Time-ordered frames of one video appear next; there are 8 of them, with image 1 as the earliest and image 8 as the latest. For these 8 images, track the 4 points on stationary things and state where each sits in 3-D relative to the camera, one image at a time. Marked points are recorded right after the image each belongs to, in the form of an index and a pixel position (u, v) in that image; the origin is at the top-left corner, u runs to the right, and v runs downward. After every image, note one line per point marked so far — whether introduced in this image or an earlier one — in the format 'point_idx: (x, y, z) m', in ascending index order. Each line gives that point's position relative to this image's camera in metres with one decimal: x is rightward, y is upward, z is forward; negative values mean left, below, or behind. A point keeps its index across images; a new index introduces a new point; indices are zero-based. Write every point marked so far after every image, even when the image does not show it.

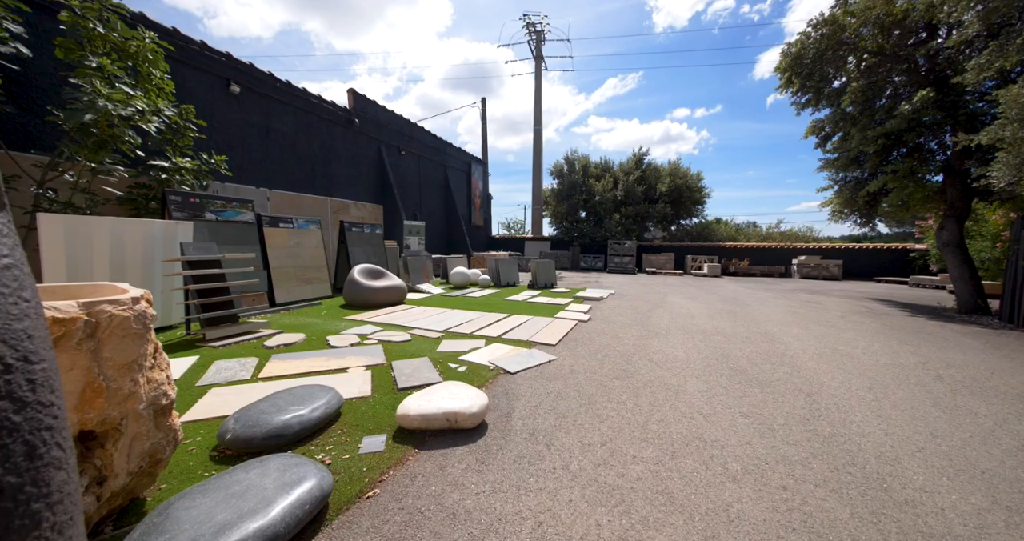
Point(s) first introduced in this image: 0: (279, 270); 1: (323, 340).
0: (-3.9, 0.0, +6.3) m
1: (-2.1, -0.8, +4.2) m
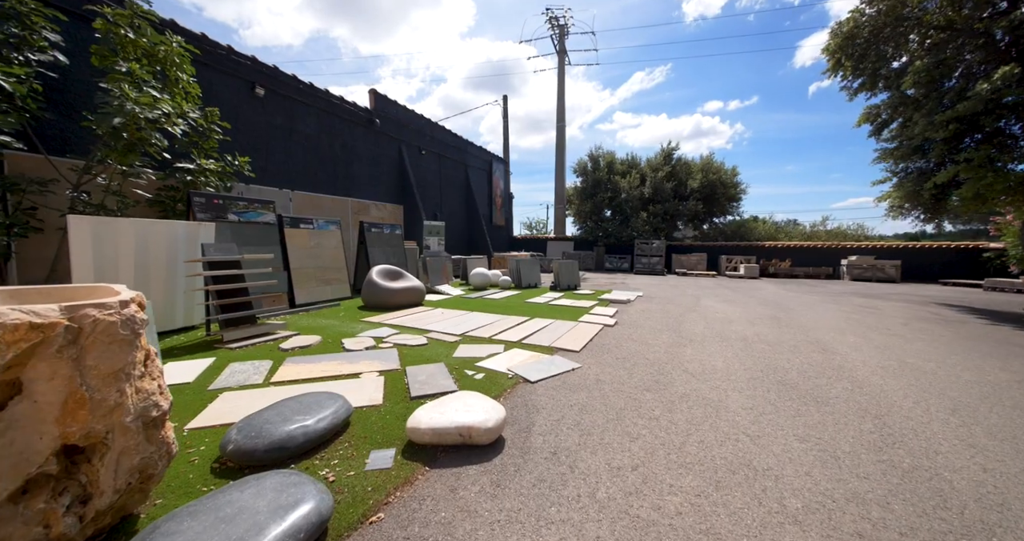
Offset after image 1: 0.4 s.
0: (-3.5, 0.0, +6.3) m
1: (-1.9, -0.8, +4.1) m
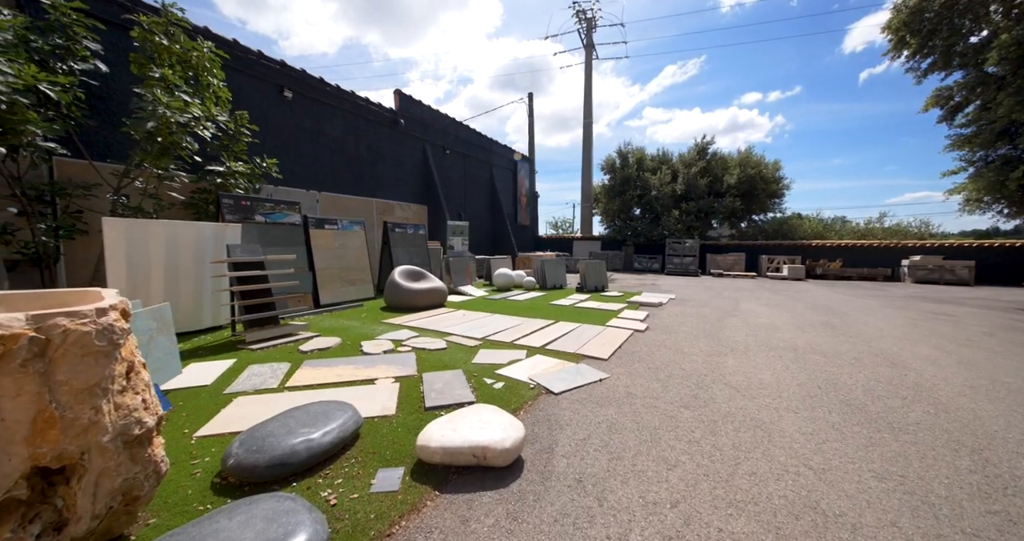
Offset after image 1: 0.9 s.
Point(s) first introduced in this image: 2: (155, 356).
0: (-3.1, 0.0, +6.3) m
1: (-1.7, -0.8, +4.0) m
2: (-2.5, -0.6, +2.7) m
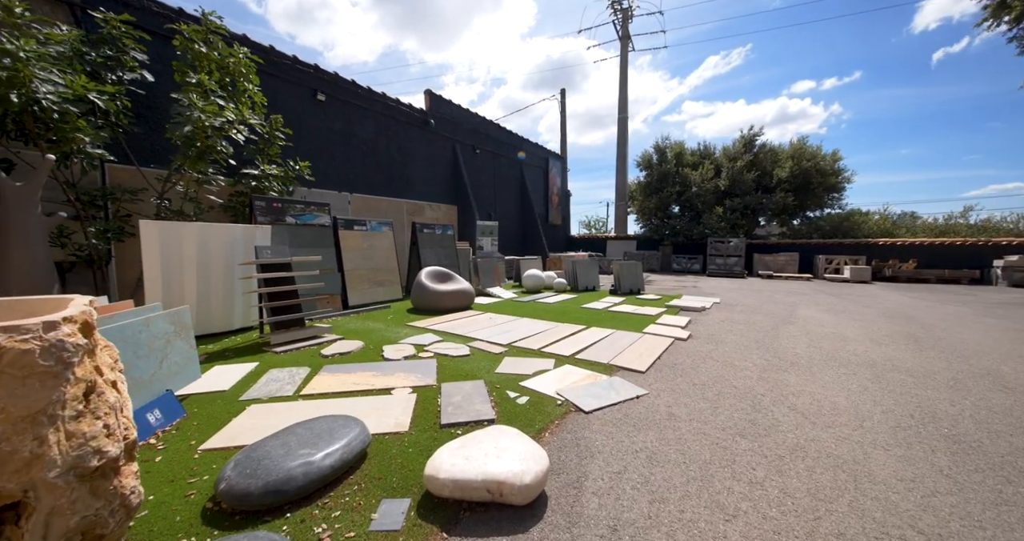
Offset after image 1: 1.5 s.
0: (-2.7, 0.0, +6.3) m
1: (-1.4, -0.8, +3.9) m
2: (-2.3, -0.6, +2.6) m
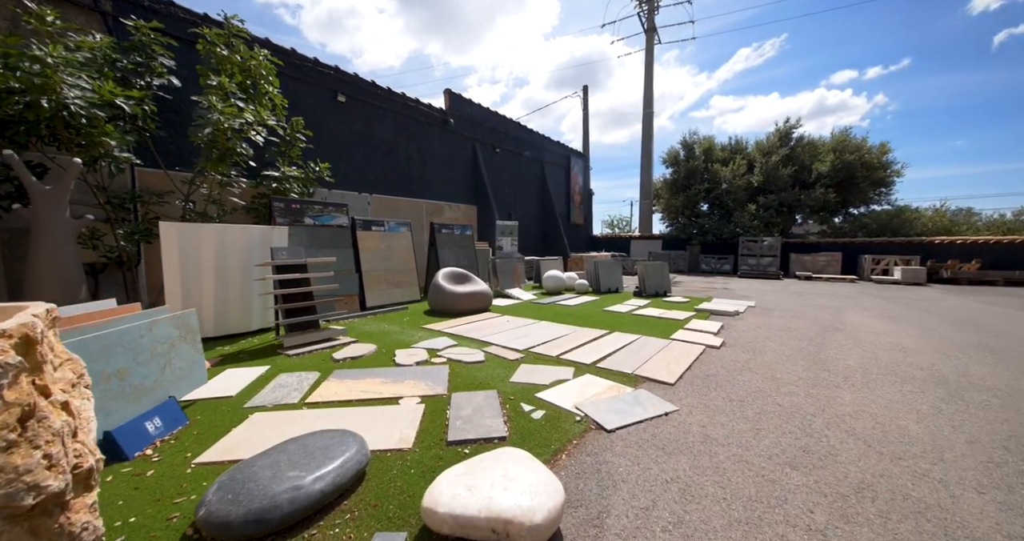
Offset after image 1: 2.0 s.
0: (-2.3, -0.1, +6.3) m
1: (-1.2, -0.8, +3.7) m
2: (-2.2, -0.6, +2.5) m
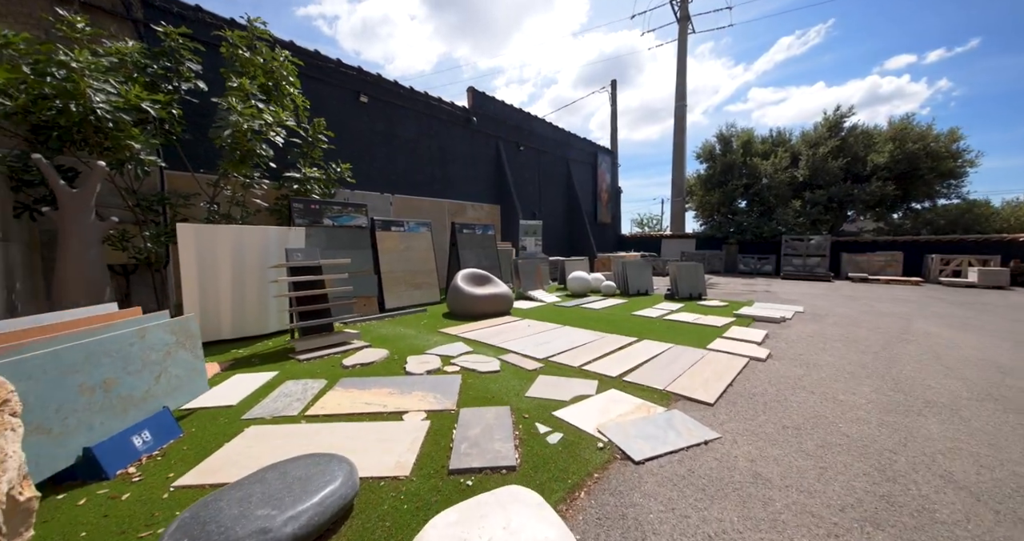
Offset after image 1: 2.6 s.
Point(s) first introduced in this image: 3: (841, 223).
0: (-2.0, -0.1, +6.1) m
1: (-1.0, -0.9, +3.5) m
2: (-2.2, -0.7, +2.4) m
3: (+10.3, +1.5, +11.8) m
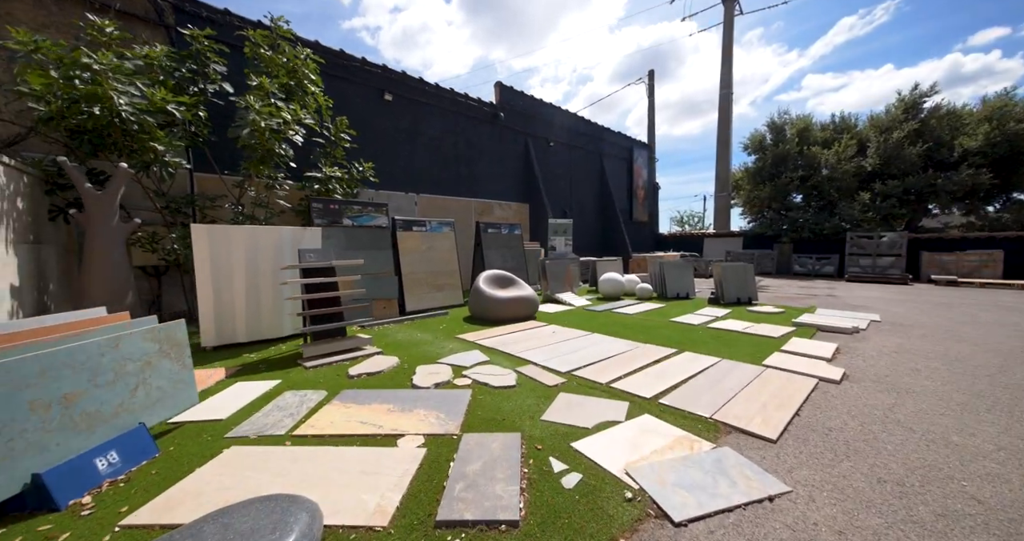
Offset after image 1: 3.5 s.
0: (-1.6, -0.1, +5.9) m
1: (-0.9, -0.9, +3.2) m
2: (-2.1, -0.7, +2.2) m
3: (+11.2, +1.4, +10.4) m
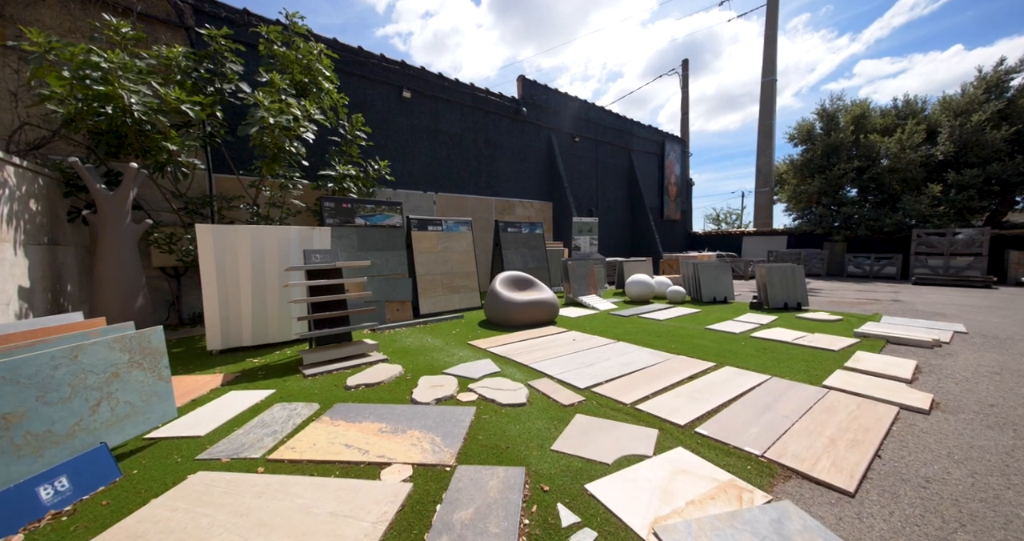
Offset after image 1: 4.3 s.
0: (-1.3, -0.1, +5.7) m
1: (-0.8, -0.9, +2.9) m
2: (-2.1, -0.7, +2.0) m
3: (+11.8, +1.4, +9.2) m
